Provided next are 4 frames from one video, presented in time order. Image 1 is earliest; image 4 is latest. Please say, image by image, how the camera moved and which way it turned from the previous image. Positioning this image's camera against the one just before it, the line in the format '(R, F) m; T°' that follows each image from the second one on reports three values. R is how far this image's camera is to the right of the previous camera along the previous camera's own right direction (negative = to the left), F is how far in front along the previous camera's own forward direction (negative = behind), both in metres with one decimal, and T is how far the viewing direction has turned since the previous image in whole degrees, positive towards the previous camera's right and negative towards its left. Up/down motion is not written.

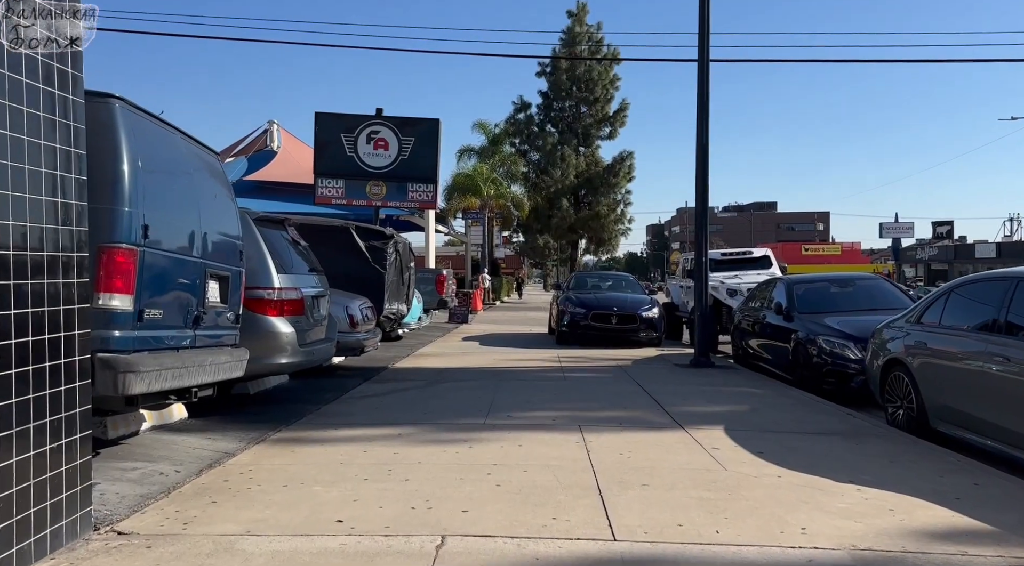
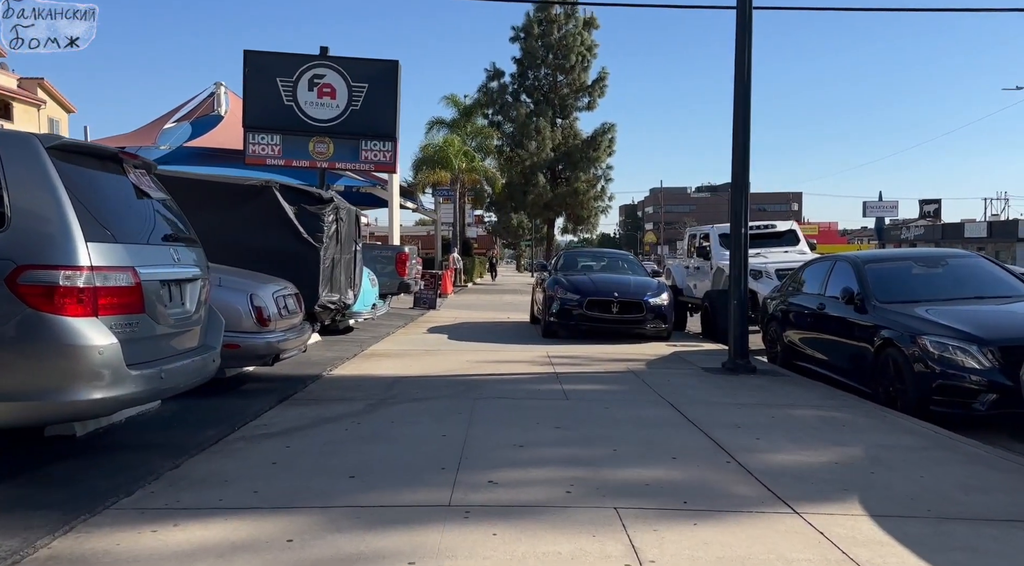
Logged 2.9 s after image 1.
(-0.1, +3.1) m; +2°
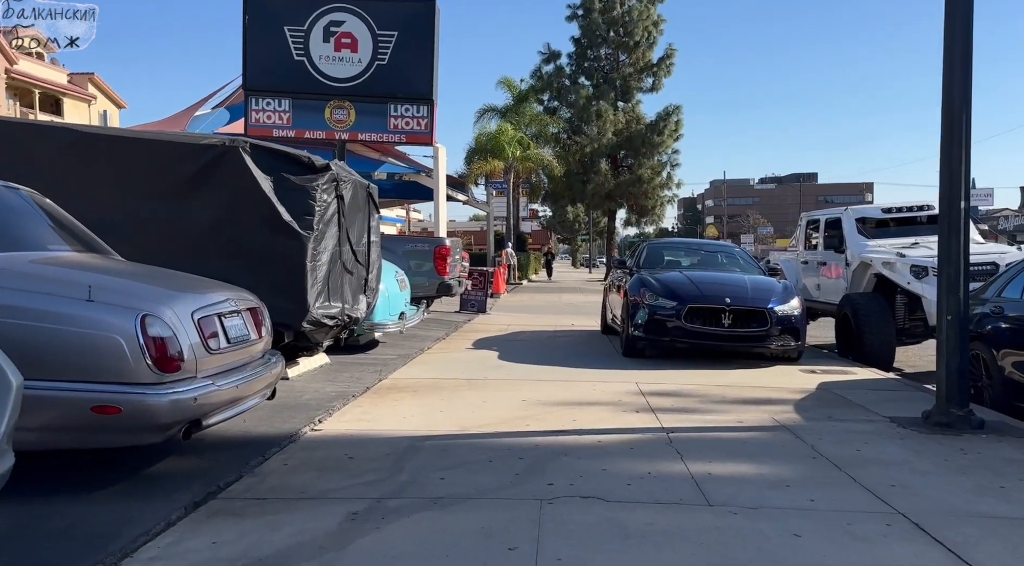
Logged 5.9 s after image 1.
(-0.2, +3.2) m; -4°
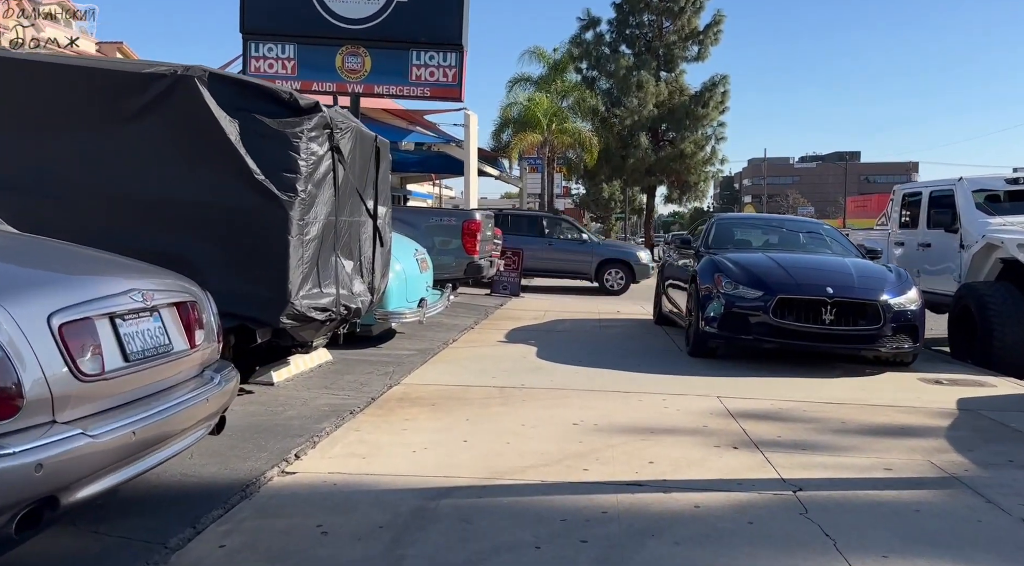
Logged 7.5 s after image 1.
(-0.1, +1.8) m; -2°
